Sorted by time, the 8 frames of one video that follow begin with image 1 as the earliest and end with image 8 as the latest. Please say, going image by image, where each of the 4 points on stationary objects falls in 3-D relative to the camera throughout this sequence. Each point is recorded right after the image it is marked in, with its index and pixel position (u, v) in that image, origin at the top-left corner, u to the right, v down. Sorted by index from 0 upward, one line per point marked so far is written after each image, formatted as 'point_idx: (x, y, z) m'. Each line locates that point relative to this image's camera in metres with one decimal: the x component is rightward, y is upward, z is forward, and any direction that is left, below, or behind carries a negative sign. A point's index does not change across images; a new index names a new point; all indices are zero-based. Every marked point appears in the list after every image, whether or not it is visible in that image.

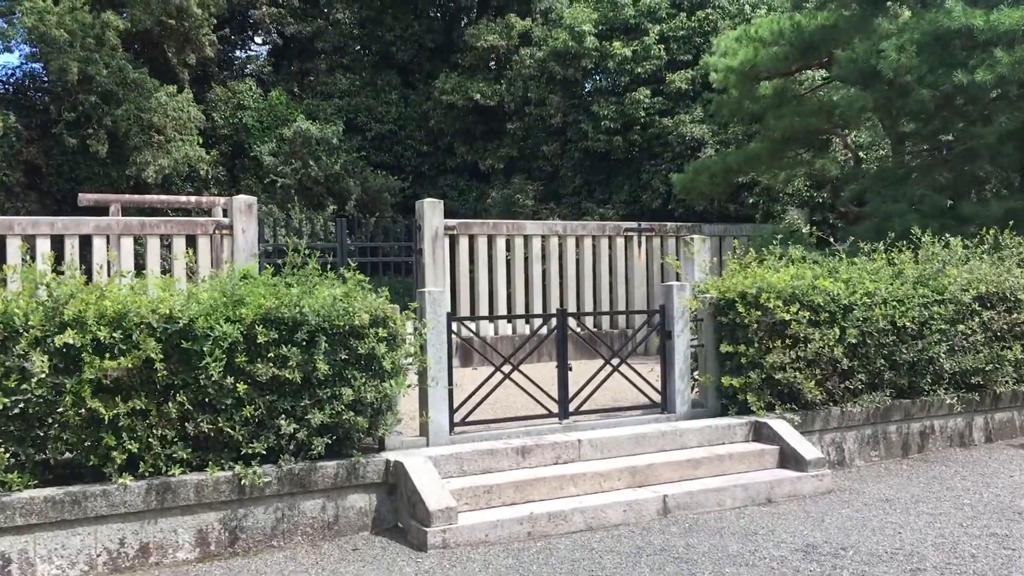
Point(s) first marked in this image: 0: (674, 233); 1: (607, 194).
0: (+1.9, +0.7, +11.4) m
1: (+1.8, +1.8, +19.0) m
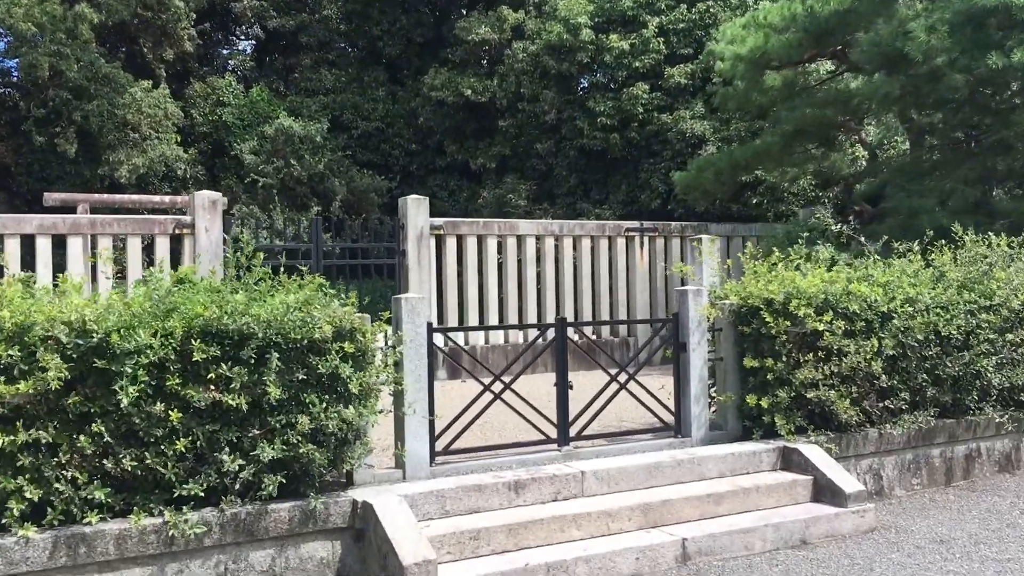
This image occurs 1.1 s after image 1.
0: (+1.8, +0.6, +10.5) m
1: (+1.7, +1.7, +18.2) m
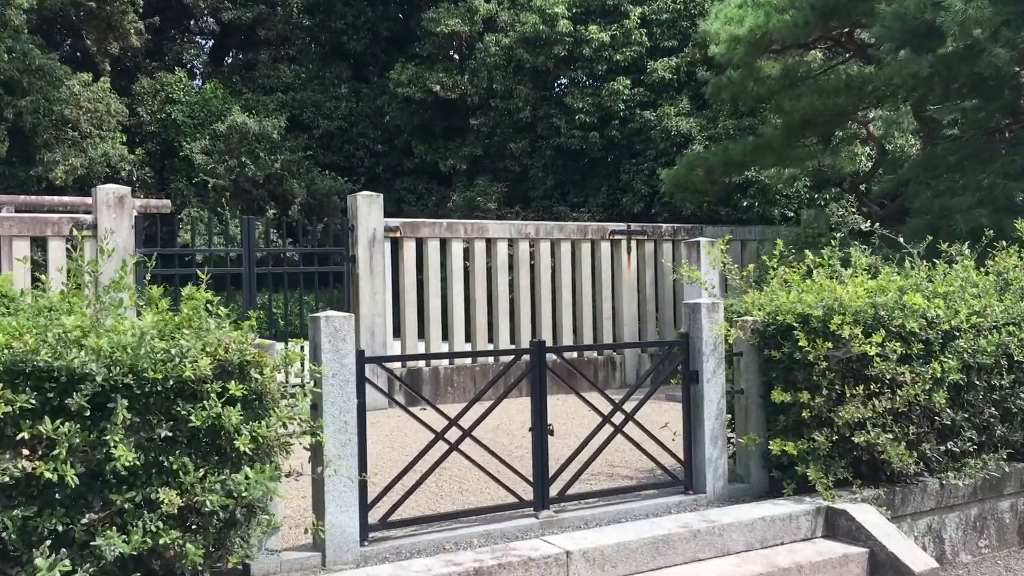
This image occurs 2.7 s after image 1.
0: (+1.5, +0.5, +9.3) m
1: (+1.2, +1.6, +16.9) m
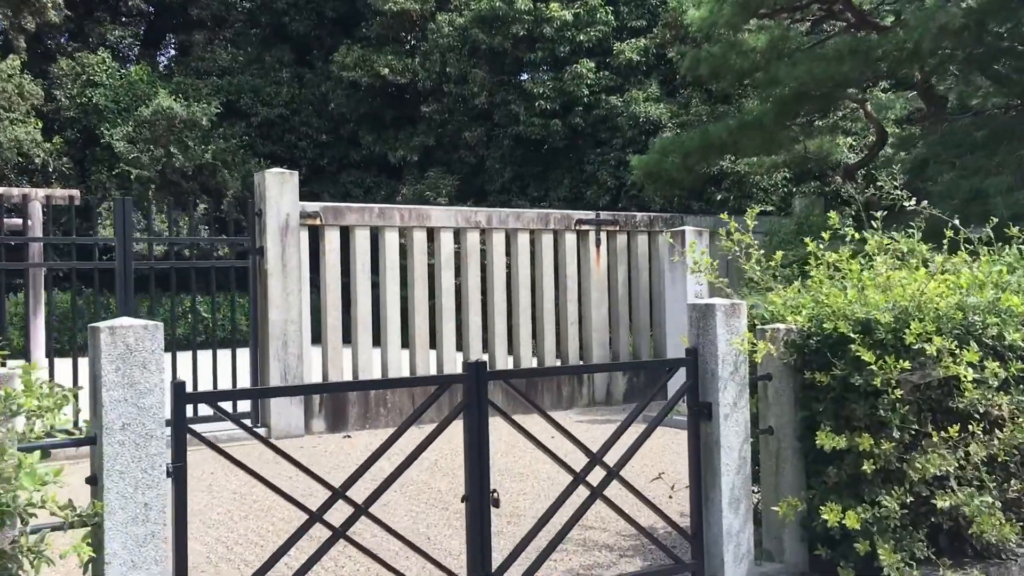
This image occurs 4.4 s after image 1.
0: (+1.1, +0.5, +7.9) m
1: (+0.5, +1.6, +15.5) m
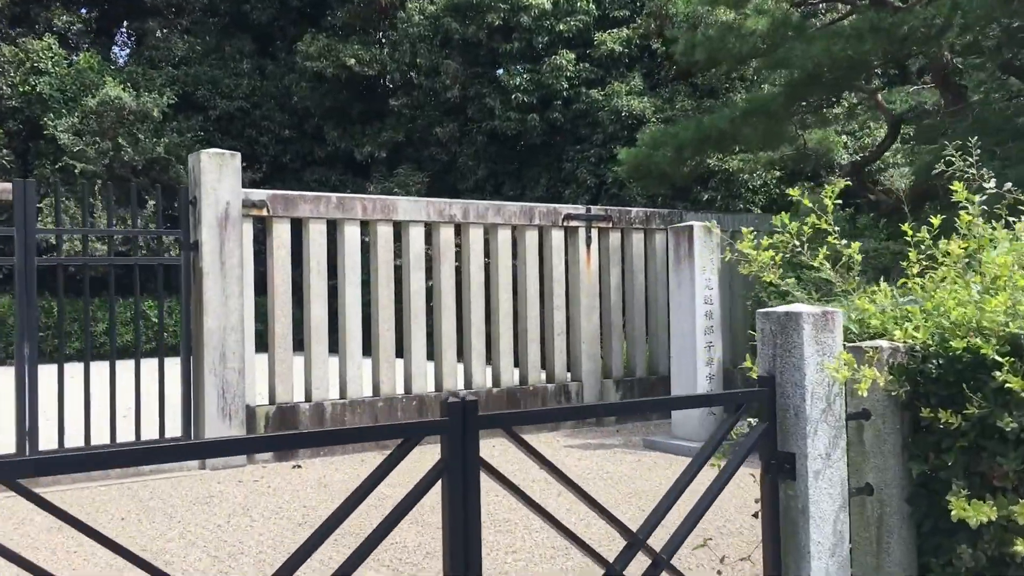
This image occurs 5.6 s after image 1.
0: (+0.9, +0.5, +7.0) m
1: (+0.1, +1.5, +14.6) m
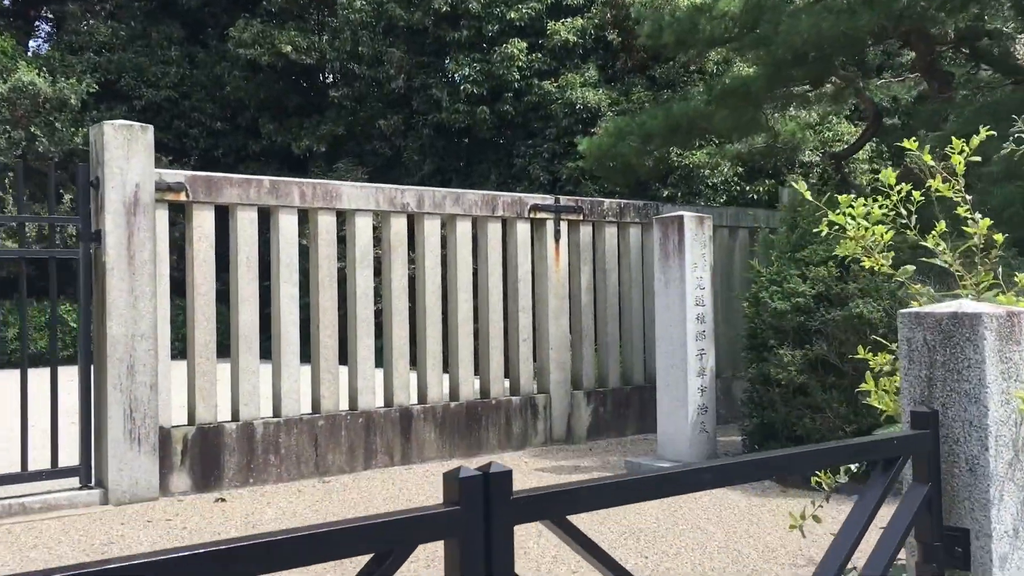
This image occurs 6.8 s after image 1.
0: (+0.7, +0.5, +6.3) m
1: (-0.6, +1.5, +13.8) m
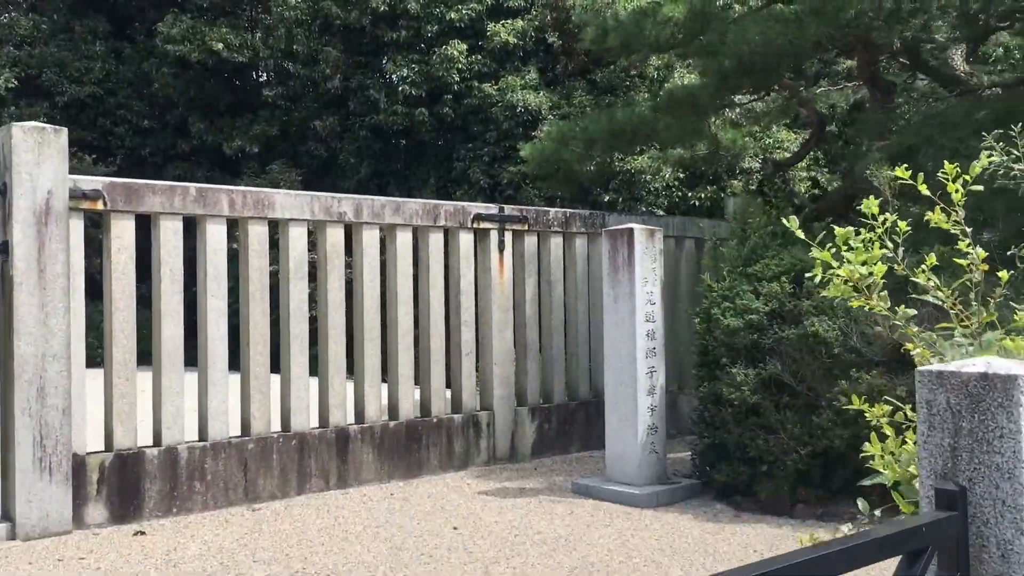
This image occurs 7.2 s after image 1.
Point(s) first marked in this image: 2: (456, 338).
0: (+0.3, +0.4, +6.1) m
1: (-1.5, +1.4, +13.5) m
2: (-0.3, -0.3, +5.7) m
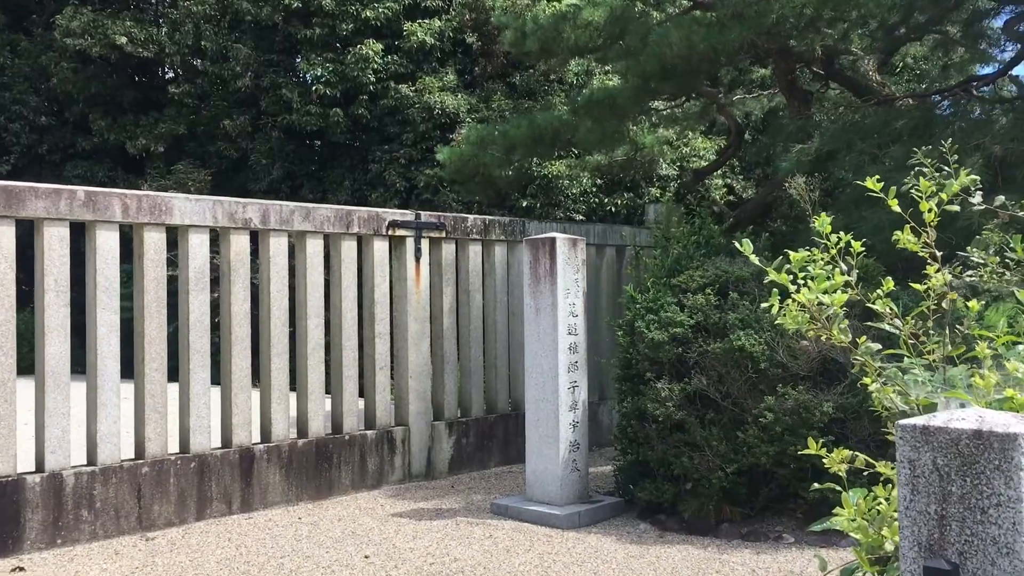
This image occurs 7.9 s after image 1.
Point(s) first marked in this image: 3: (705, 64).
0: (-0.2, +0.3, +5.9) m
1: (-2.6, +1.3, +13.1) m
2: (-0.8, -0.3, +5.4) m
3: (+1.3, +1.5, +6.5) m
